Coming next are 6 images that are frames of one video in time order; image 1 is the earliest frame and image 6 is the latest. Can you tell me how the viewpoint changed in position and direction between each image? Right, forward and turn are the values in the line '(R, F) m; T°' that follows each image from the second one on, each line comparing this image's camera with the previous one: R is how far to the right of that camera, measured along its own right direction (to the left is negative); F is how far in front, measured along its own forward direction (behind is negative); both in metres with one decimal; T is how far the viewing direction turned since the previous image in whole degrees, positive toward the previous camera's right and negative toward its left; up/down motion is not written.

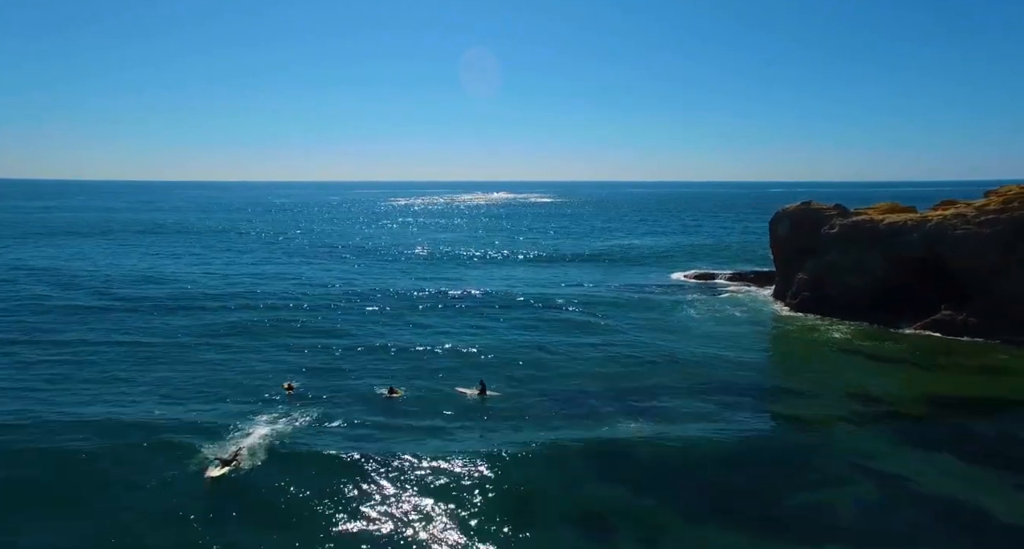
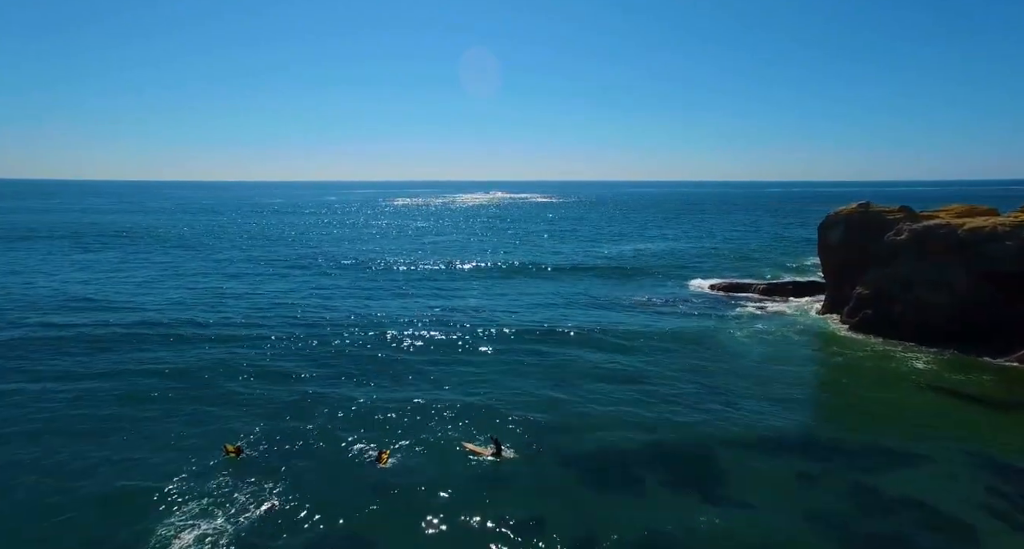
(-0.6, +6.1) m; 0°
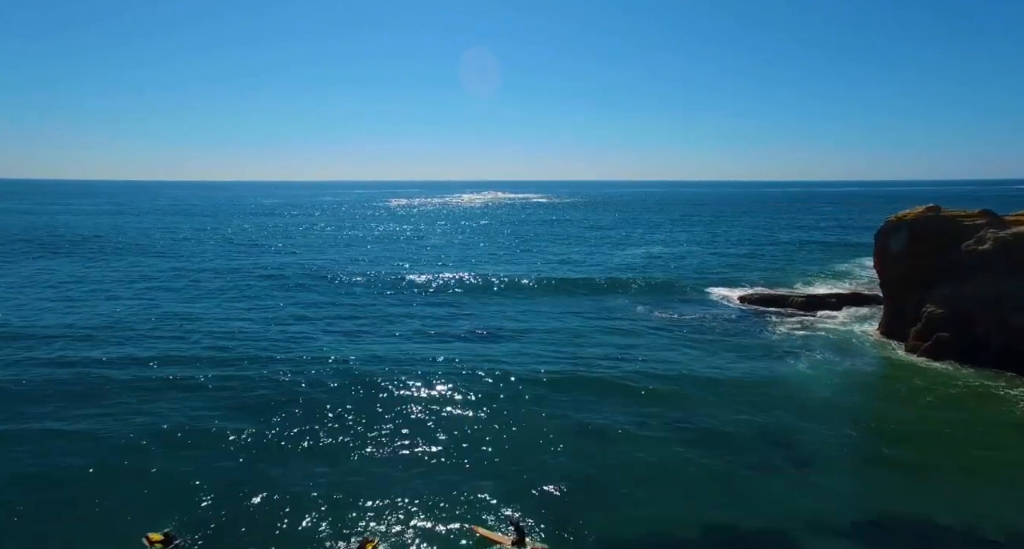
(-0.6, +5.3) m; 0°
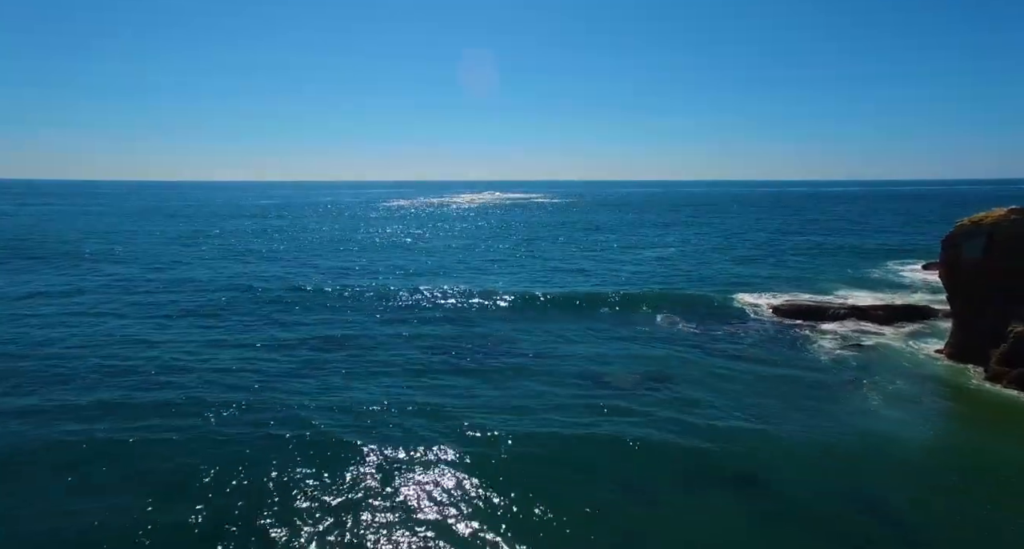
(-0.5, +4.8) m; 0°
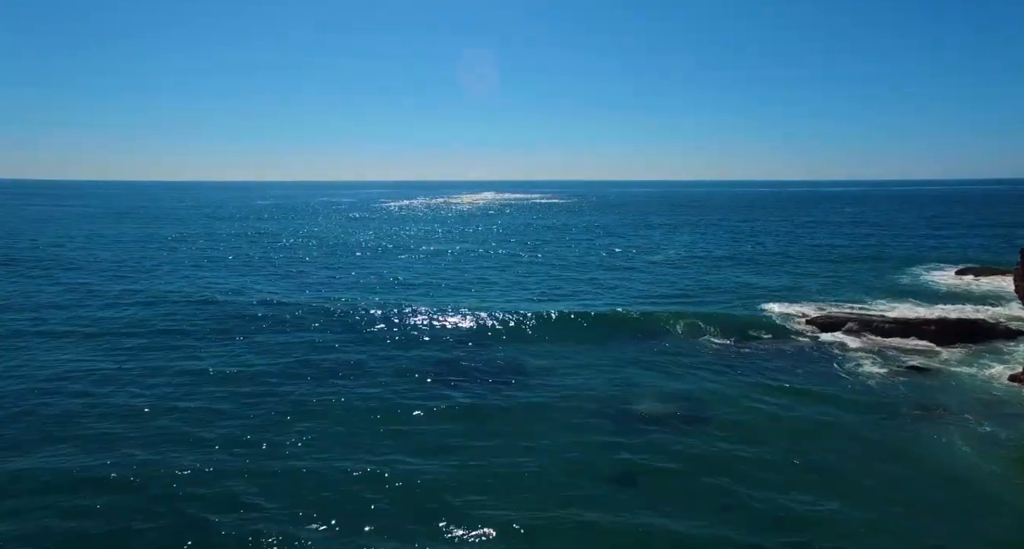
(-0.4, +4.2) m; 0°
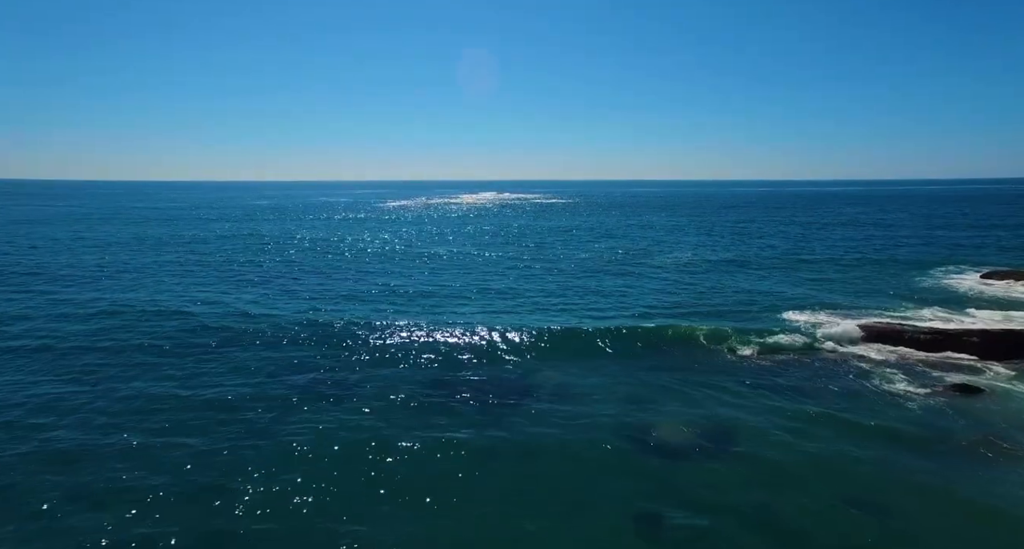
(-0.2, +3.1) m; 0°
